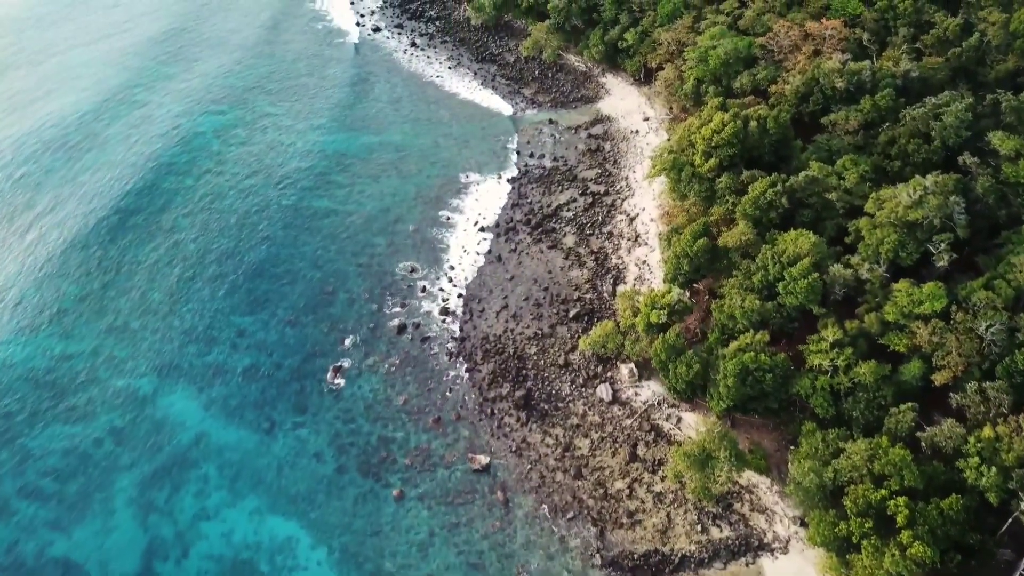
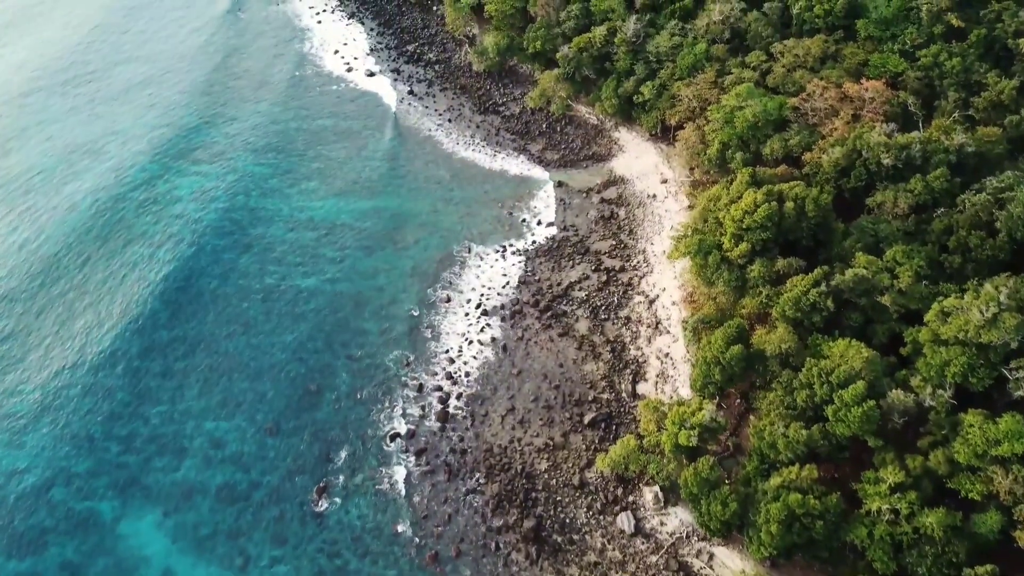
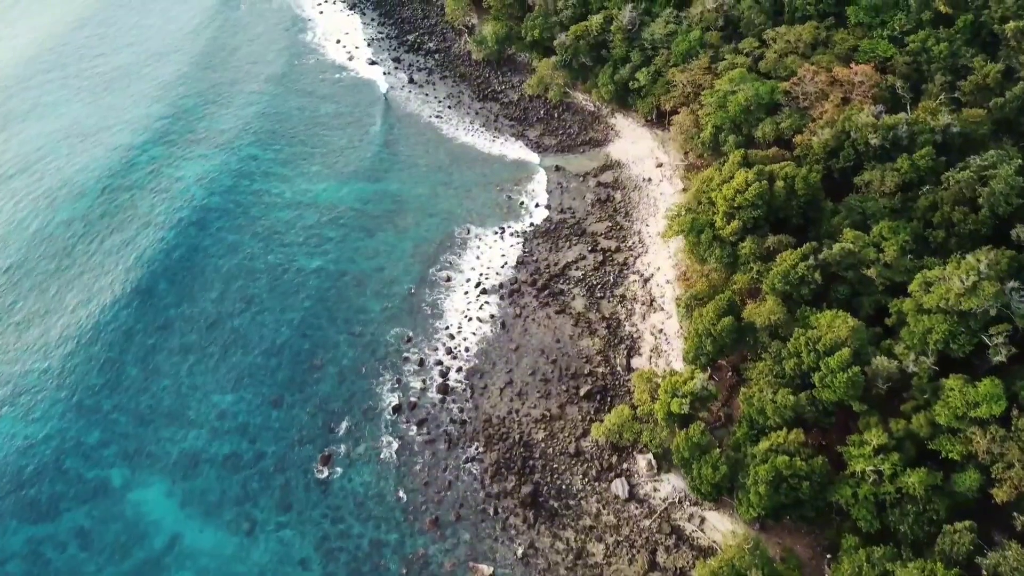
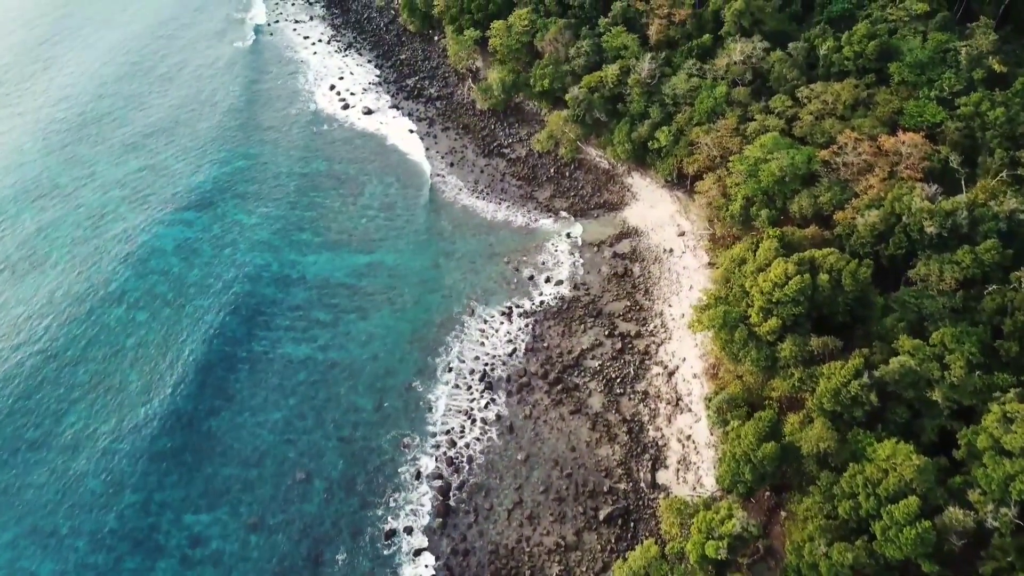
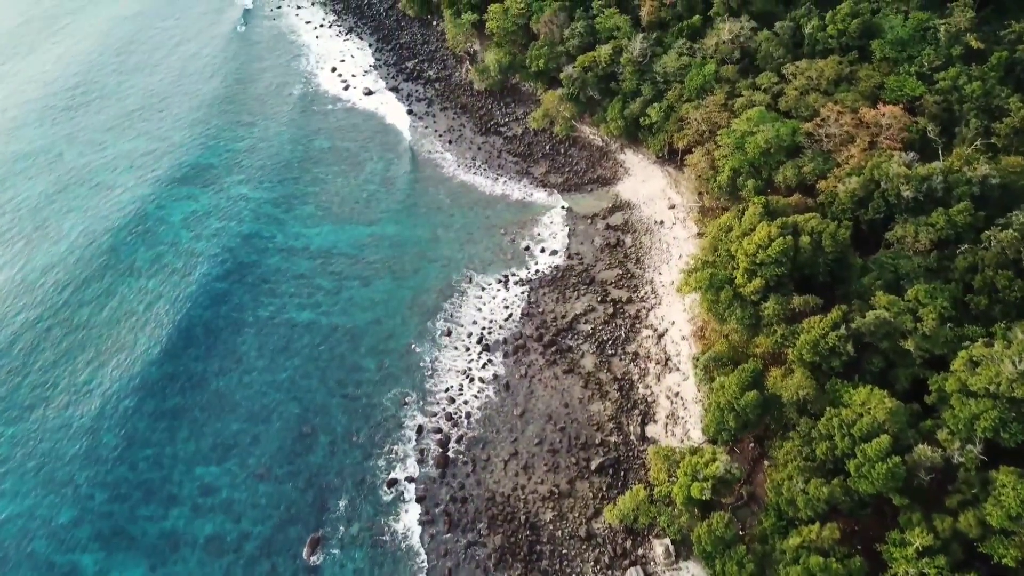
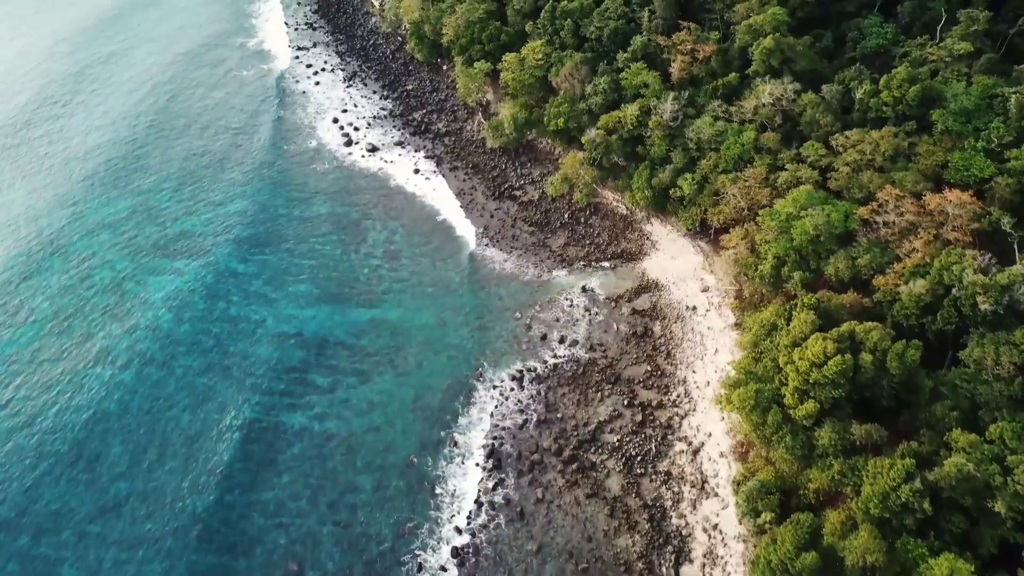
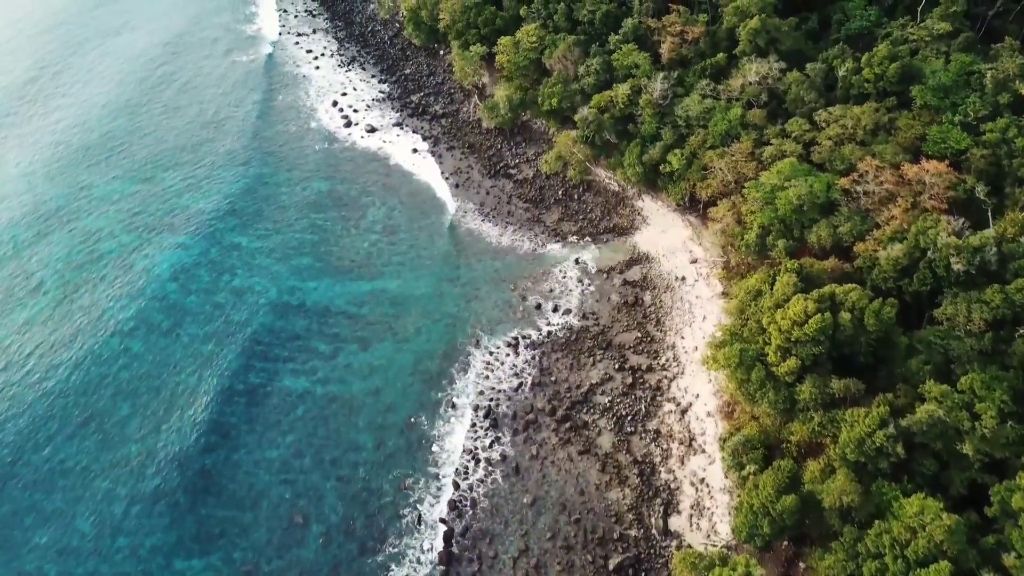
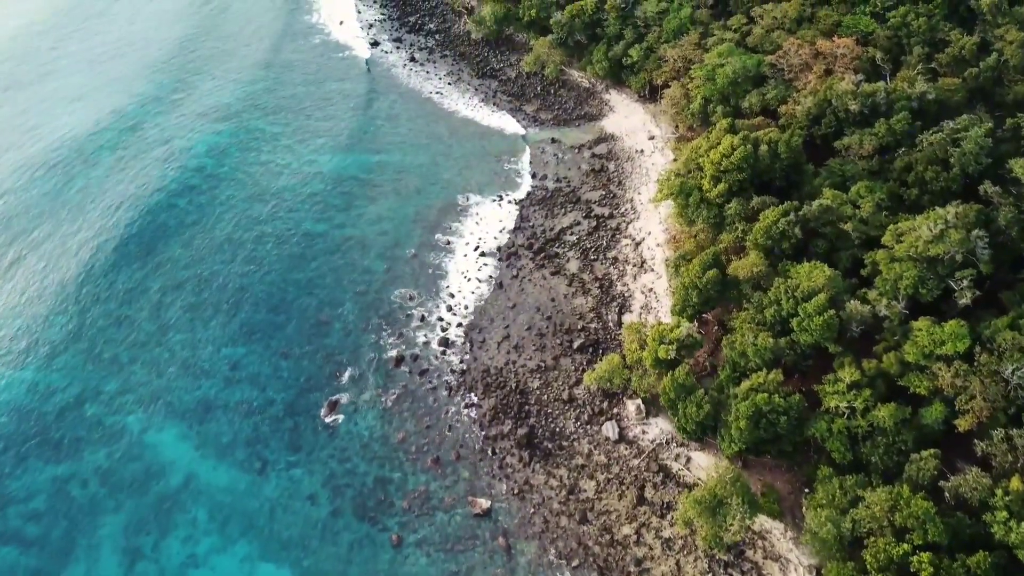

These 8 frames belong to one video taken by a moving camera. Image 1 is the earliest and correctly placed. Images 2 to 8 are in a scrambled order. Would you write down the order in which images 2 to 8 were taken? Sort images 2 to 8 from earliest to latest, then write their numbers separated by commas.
8, 3, 2, 5, 4, 7, 6
